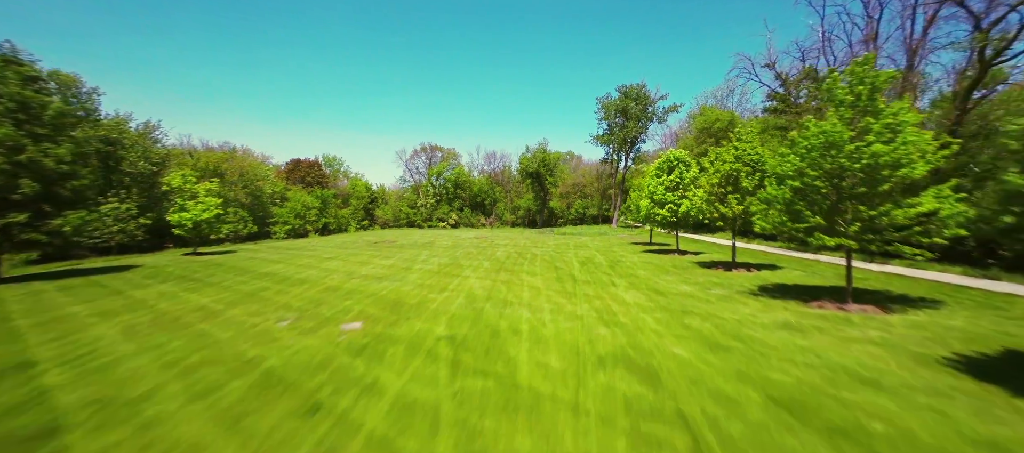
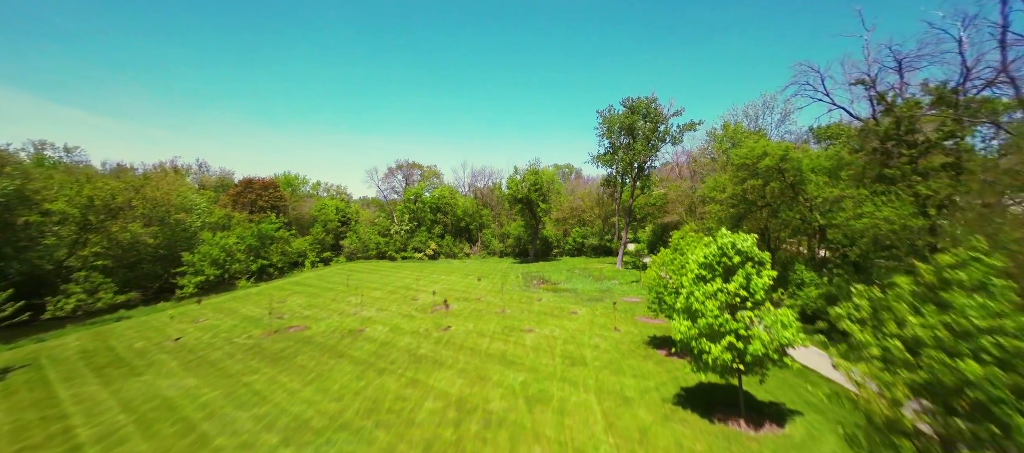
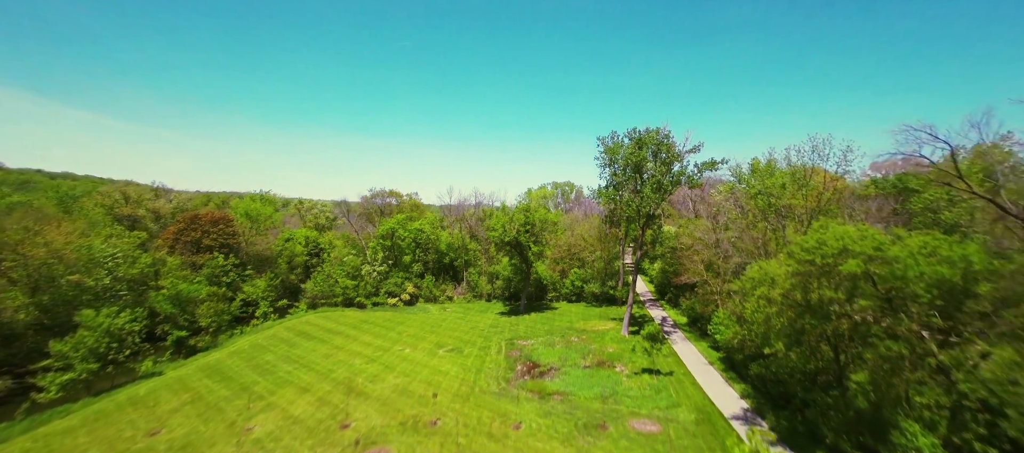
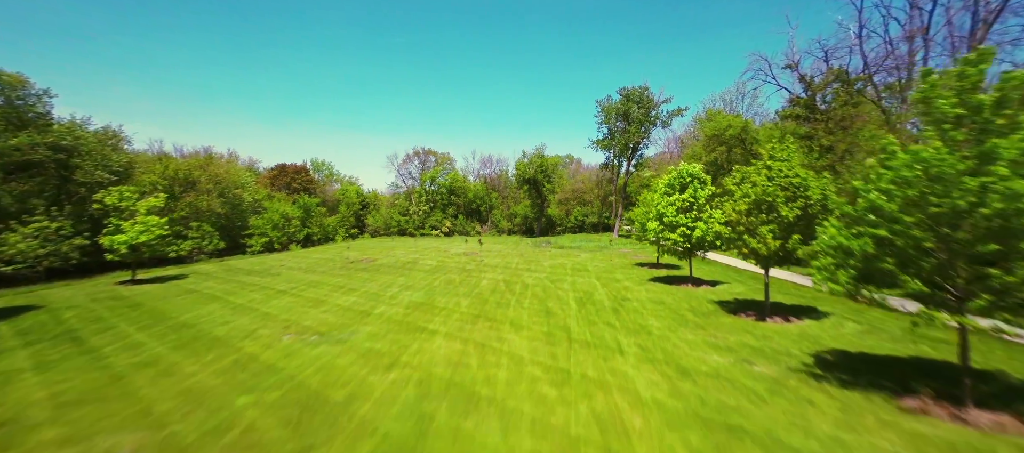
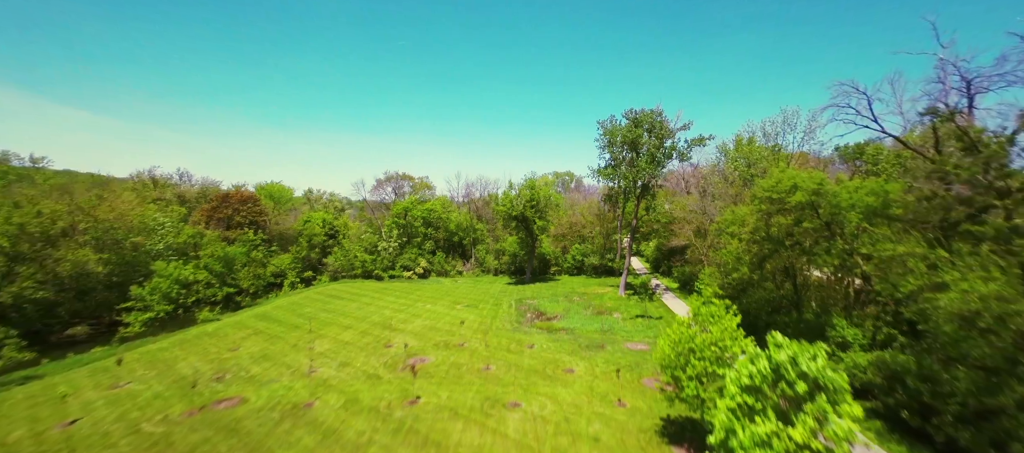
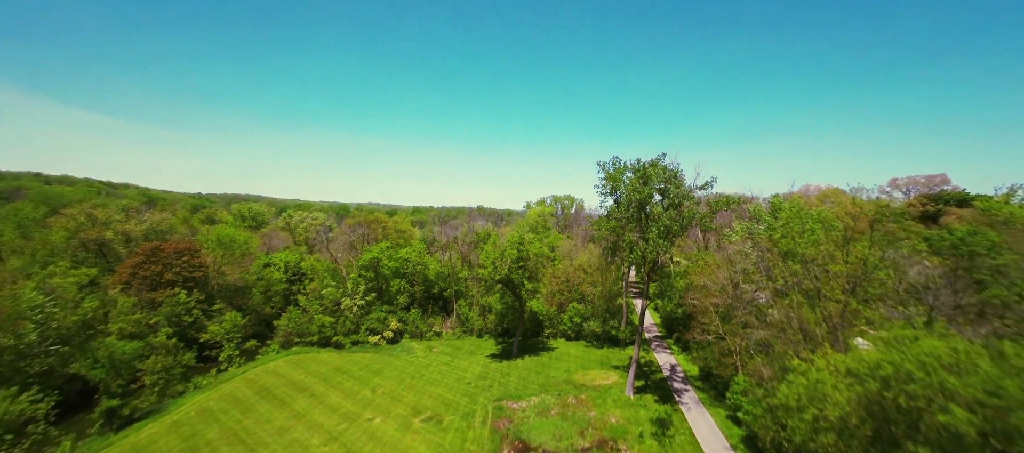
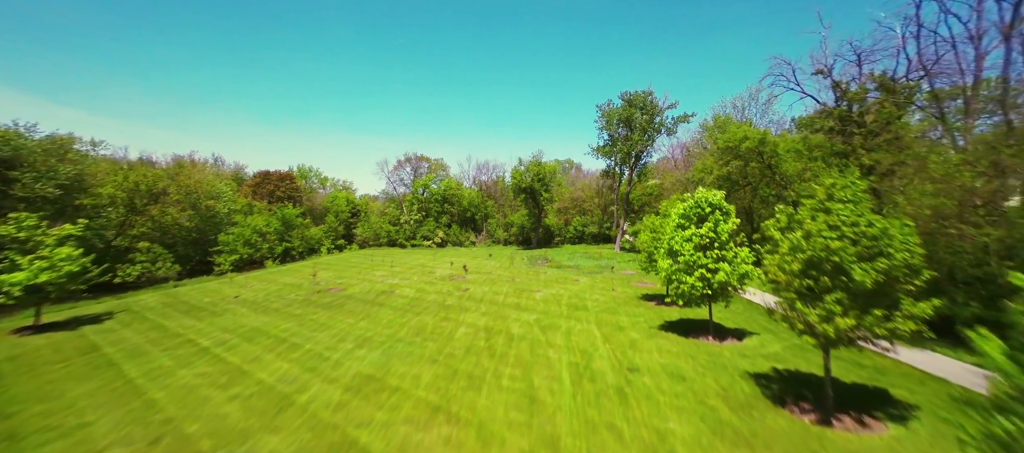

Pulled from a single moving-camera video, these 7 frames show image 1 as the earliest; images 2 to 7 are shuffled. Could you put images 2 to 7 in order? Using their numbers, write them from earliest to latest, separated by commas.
4, 7, 2, 5, 3, 6
